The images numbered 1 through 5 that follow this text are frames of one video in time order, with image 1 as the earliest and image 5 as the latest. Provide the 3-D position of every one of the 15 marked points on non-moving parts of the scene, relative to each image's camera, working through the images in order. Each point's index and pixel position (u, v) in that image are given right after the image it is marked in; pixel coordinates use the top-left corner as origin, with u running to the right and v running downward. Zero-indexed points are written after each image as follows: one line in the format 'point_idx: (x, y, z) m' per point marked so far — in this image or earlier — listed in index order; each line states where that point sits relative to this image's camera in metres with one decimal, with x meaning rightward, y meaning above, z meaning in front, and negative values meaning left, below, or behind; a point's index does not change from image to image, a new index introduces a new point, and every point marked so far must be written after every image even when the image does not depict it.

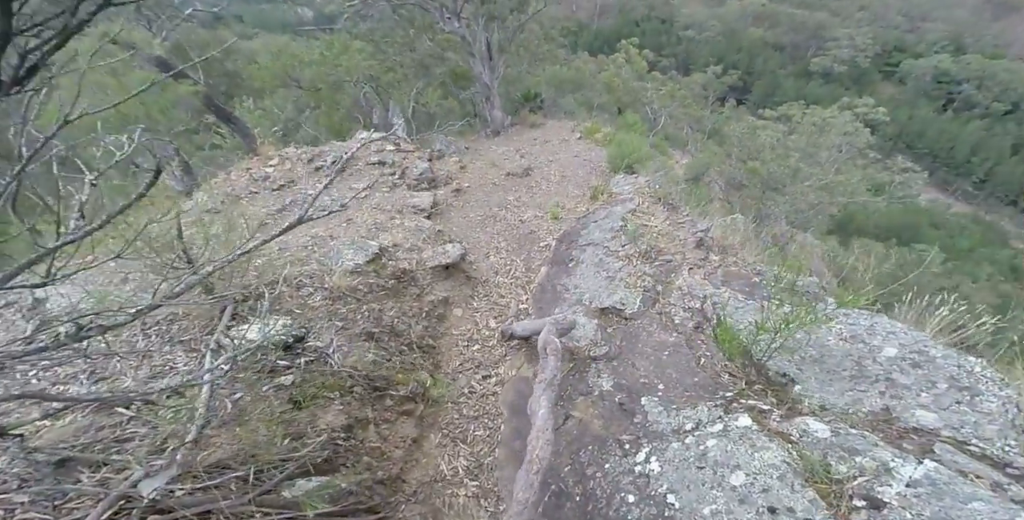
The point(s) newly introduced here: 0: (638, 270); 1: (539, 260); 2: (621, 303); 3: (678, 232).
0: (+1.2, -0.1, +4.4) m
1: (+0.2, 0.0, +5.3) m
2: (+1.0, -0.4, +4.0) m
3: (+1.8, +0.3, +5.1) m
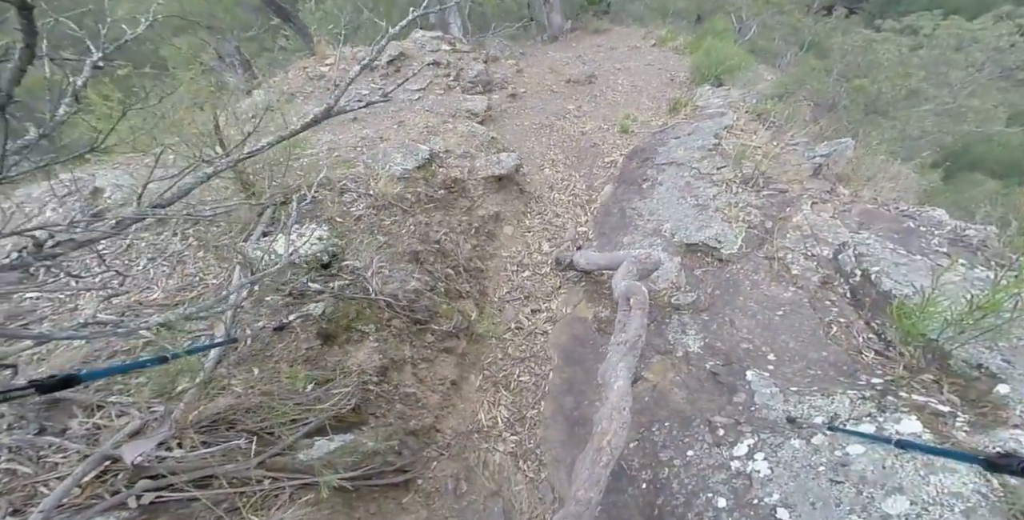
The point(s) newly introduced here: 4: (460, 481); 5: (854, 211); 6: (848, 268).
0: (+1.7, +0.4, +3.5) m
1: (+0.8, +0.8, +4.4) m
2: (+1.4, +0.1, +3.1) m
3: (+2.4, +0.9, +4.0) m
4: (-0.2, -1.2, +2.4) m
5: (+2.5, +0.4, +3.3) m
6: (+2.0, 0.0, +2.7) m
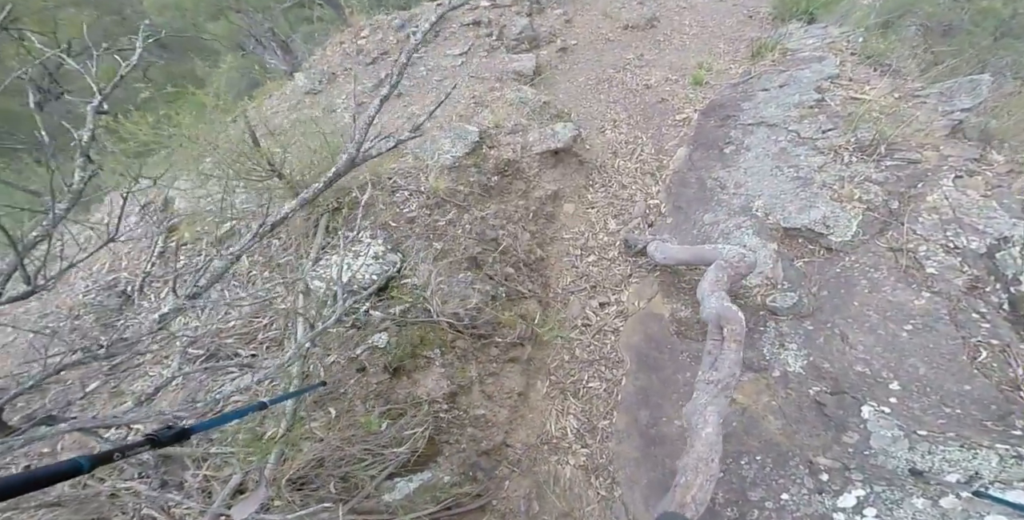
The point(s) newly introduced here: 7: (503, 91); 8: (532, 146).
0: (+2.2, +0.5, +2.9) m
1: (+1.4, +1.0, +3.9) m
2: (+1.8, +0.2, +2.6) m
3: (+2.9, +1.1, +3.3) m
4: (+0.1, -1.2, +2.3) m
5: (+2.9, +0.4, +2.6) m
6: (+2.3, 0.0, +2.2) m
7: (0.0, +1.6, +4.3) m
8: (+0.2, +0.9, +3.7) m
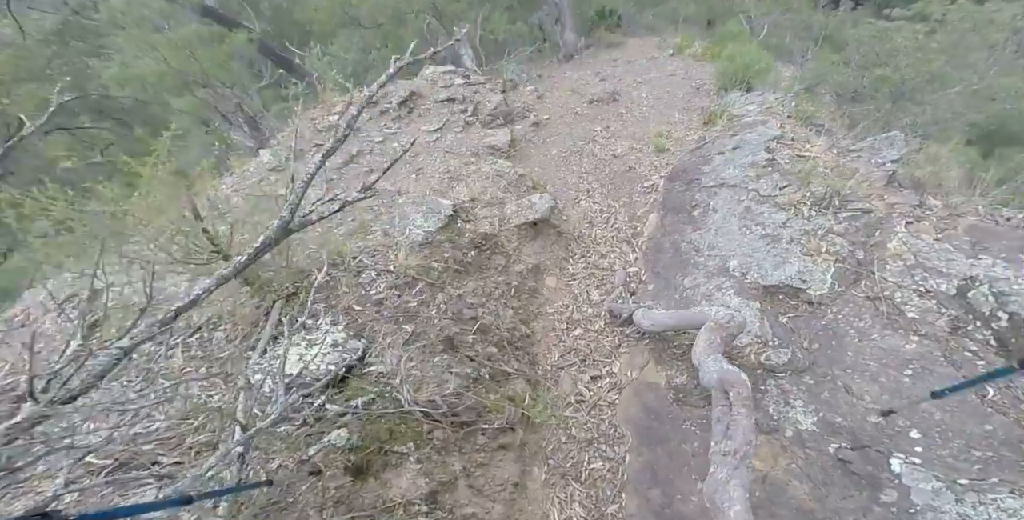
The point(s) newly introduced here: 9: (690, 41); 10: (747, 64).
0: (+2.0, +0.2, +3.0) m
1: (+1.1, +0.4, +4.0) m
2: (+1.7, -0.1, +2.7) m
3: (+2.6, +0.7, +3.6) m
4: (+0.2, -1.5, +2.0) m
5: (+2.7, +0.2, +2.8) m
6: (+2.3, -0.2, +2.3) m
7: (-0.4, +0.9, +4.4) m
8: (0.0, +0.3, +3.8) m
9: (+3.1, +3.9, +8.0) m
10: (+2.9, +2.4, +5.6) m
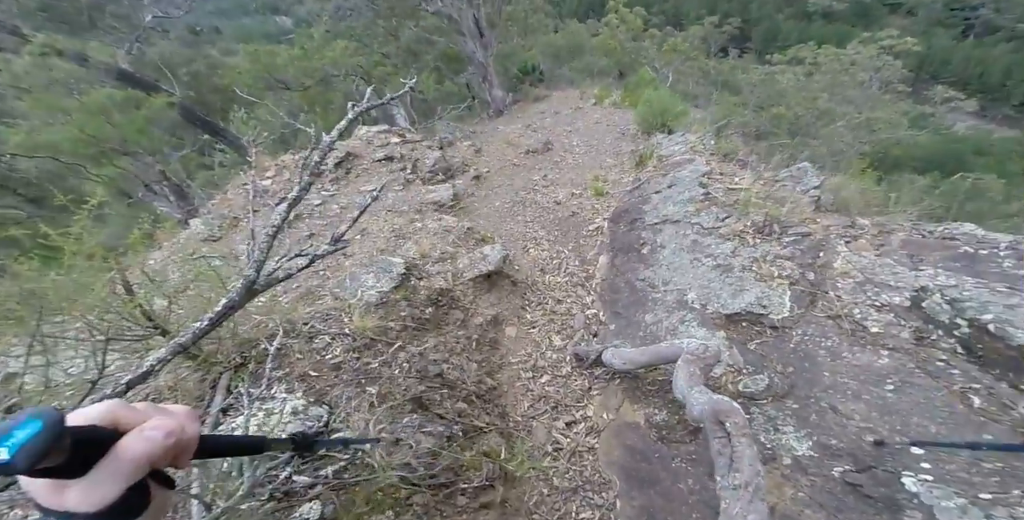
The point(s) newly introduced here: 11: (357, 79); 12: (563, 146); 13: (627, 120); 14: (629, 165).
0: (+1.8, 0.0, +3.1) m
1: (+0.7, +0.1, +4.0) m
2: (+1.5, -0.3, +2.7) m
3: (+2.2, +0.5, +3.8) m
4: (+0.2, -1.7, +1.7) m
5: (+2.5, +0.1, +3.0) m
6: (+2.1, -0.3, +2.4) m
7: (-0.8, +0.3, +4.2) m
8: (-0.4, -0.1, +3.6) m
9: (+1.8, +3.3, +8.6) m
10: (+2.1, +2.0, +6.0) m
11: (-3.0, +3.4, +8.8) m
12: (+0.7, +1.5, +6.0) m
13: (+1.7, +2.0, +6.5) m
14: (+1.4, +1.1, +5.2) m
